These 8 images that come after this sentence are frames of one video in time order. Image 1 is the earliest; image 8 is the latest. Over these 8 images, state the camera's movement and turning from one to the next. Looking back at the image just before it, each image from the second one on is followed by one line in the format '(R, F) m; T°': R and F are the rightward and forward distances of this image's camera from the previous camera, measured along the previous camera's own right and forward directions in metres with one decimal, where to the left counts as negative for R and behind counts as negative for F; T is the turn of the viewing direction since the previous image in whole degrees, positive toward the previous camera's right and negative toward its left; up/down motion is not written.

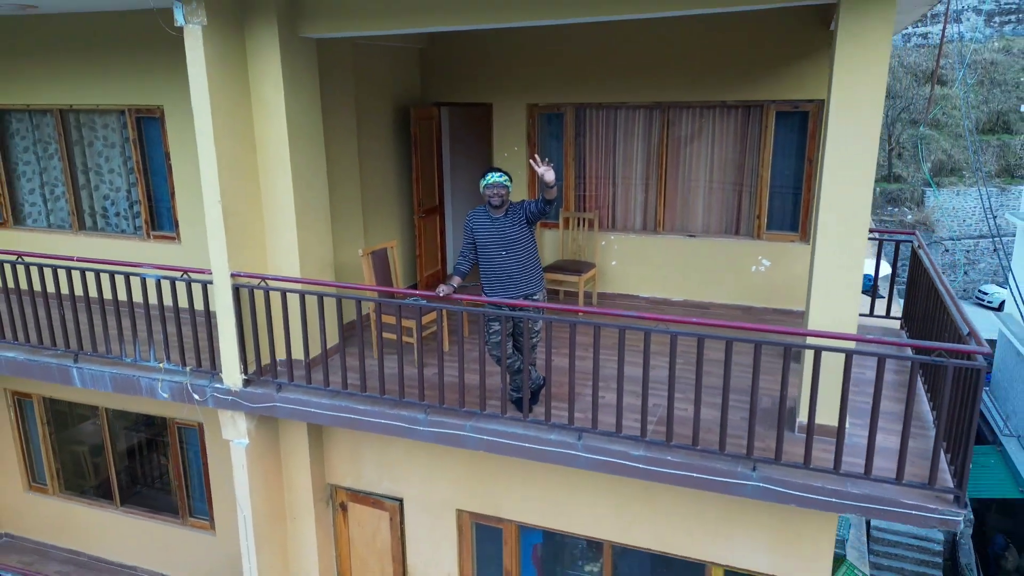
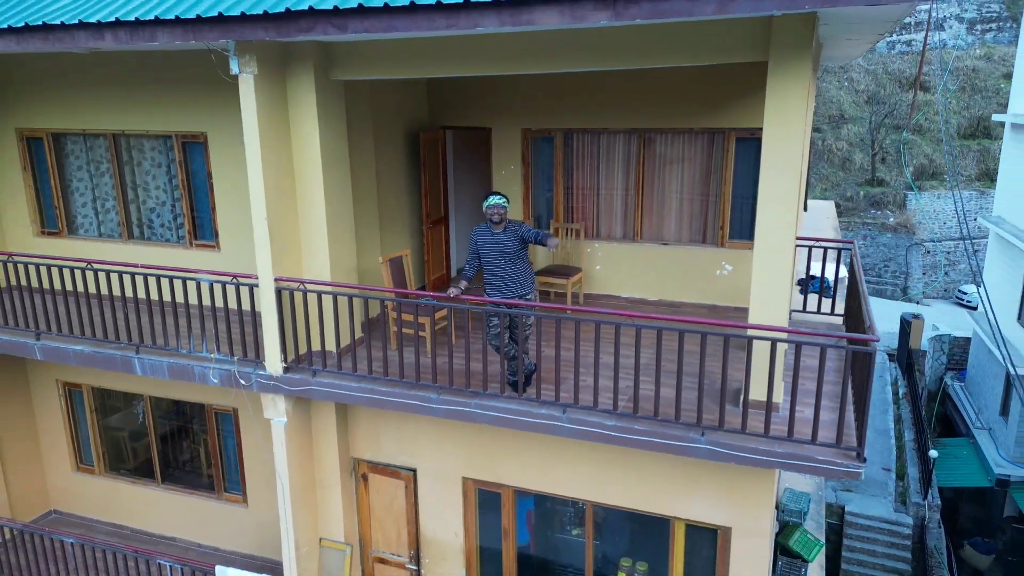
(0.0, -0.4) m; 0°
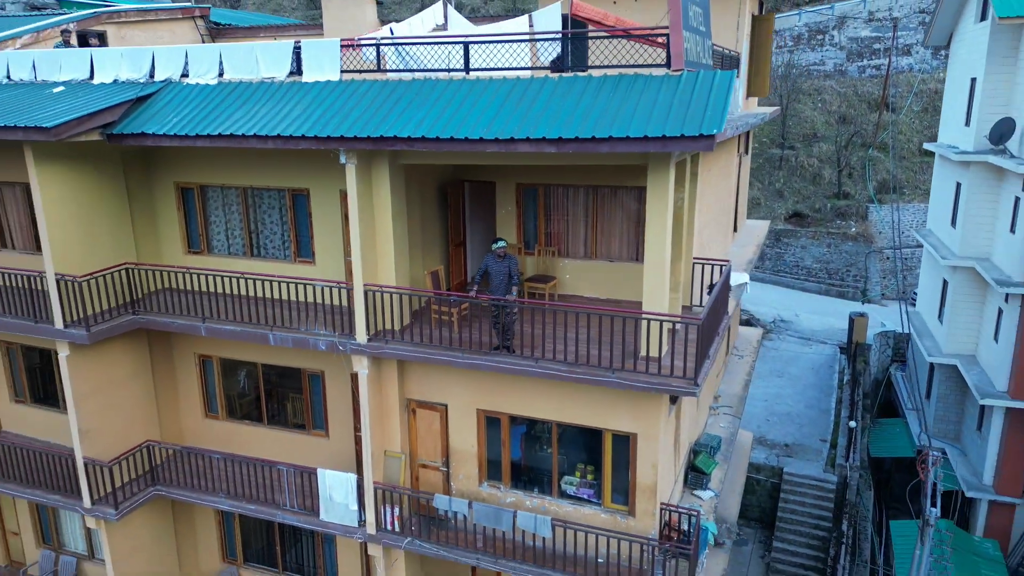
(+0.1, -1.5) m; -1°
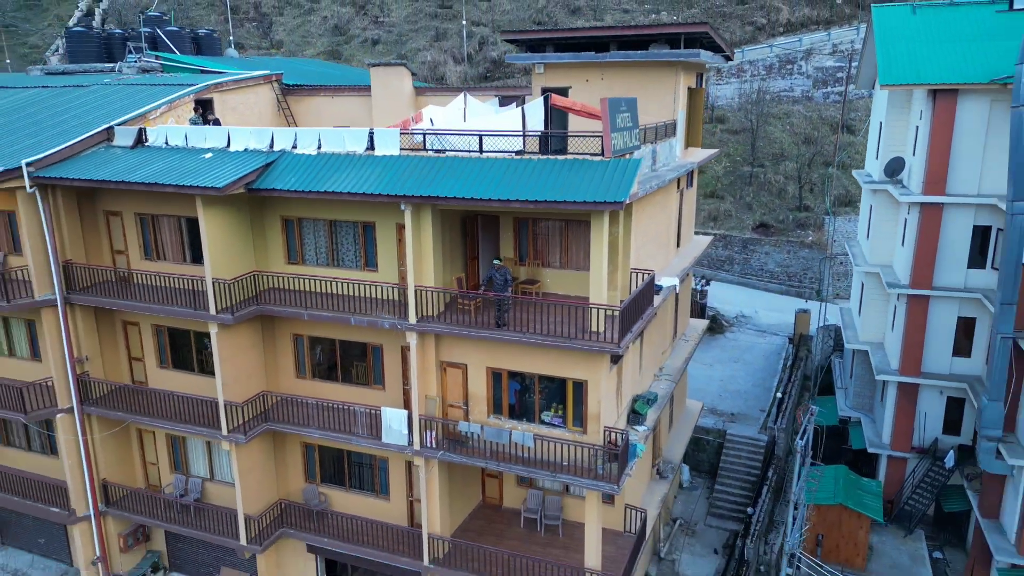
(+0.1, -2.2) m; -1°
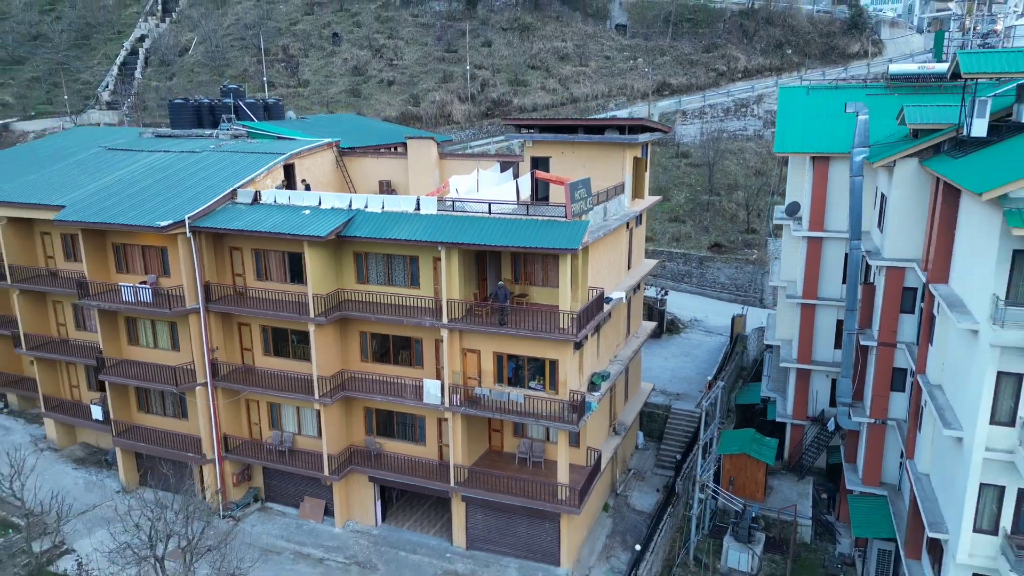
(0.0, -3.3) m; 0°
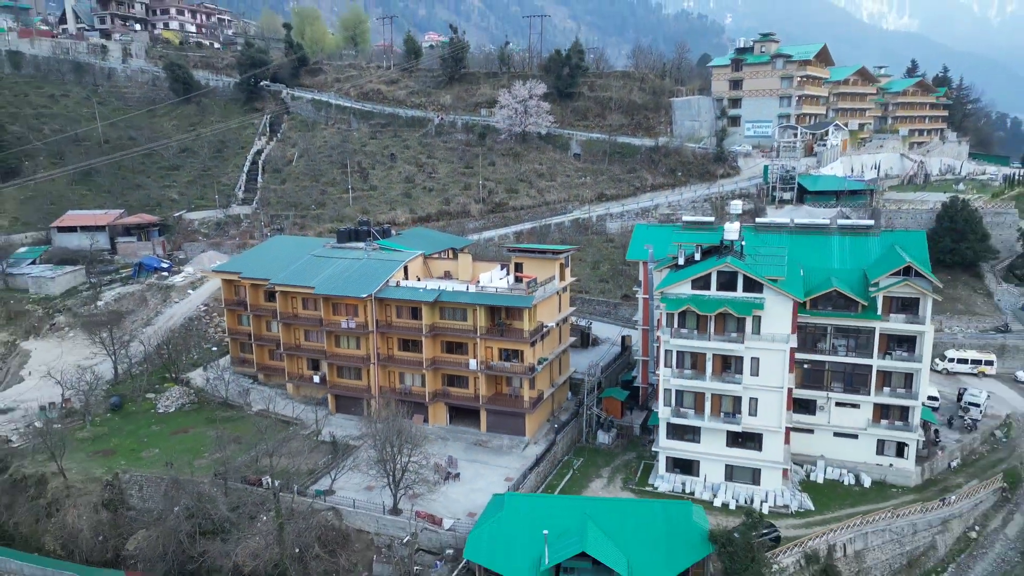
(+0.3, -14.4) m; 0°
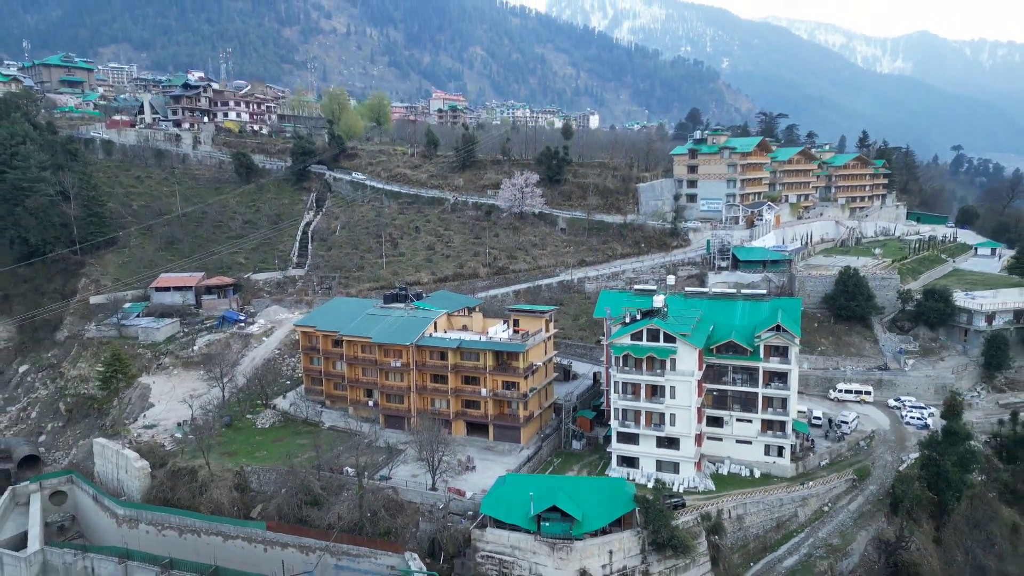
(+0.1, -10.6) m; 0°
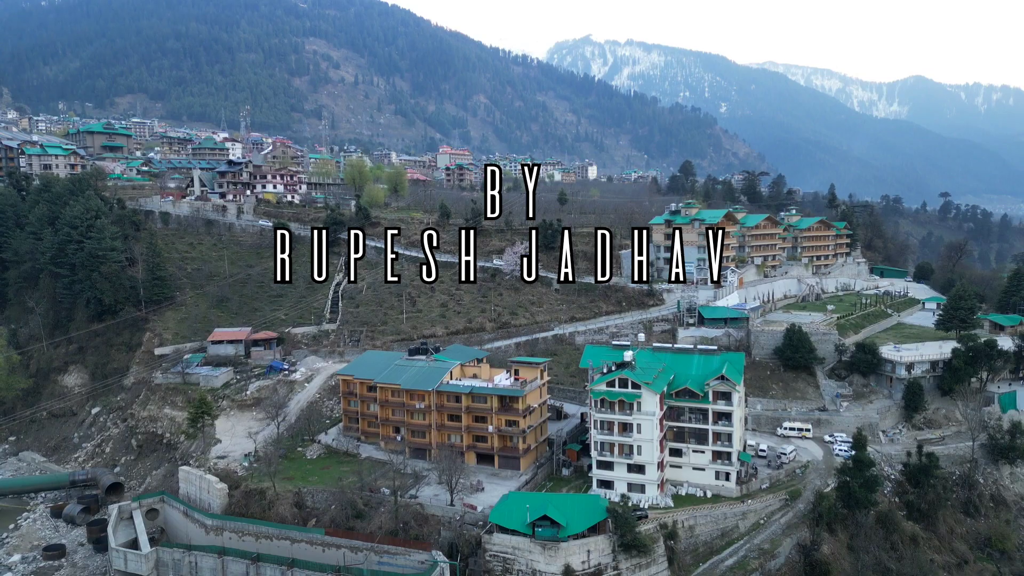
(+0.1, -9.1) m; 0°
